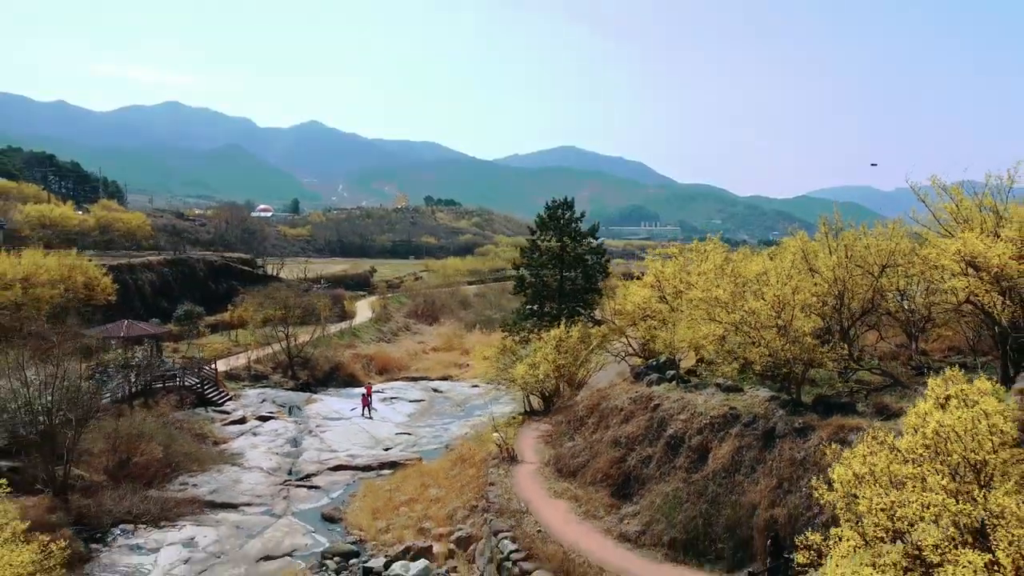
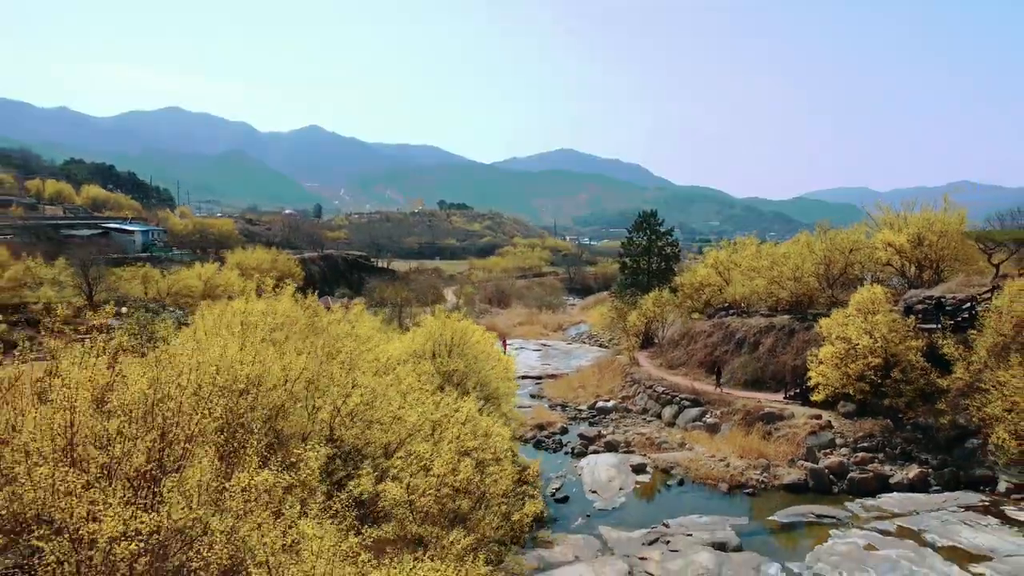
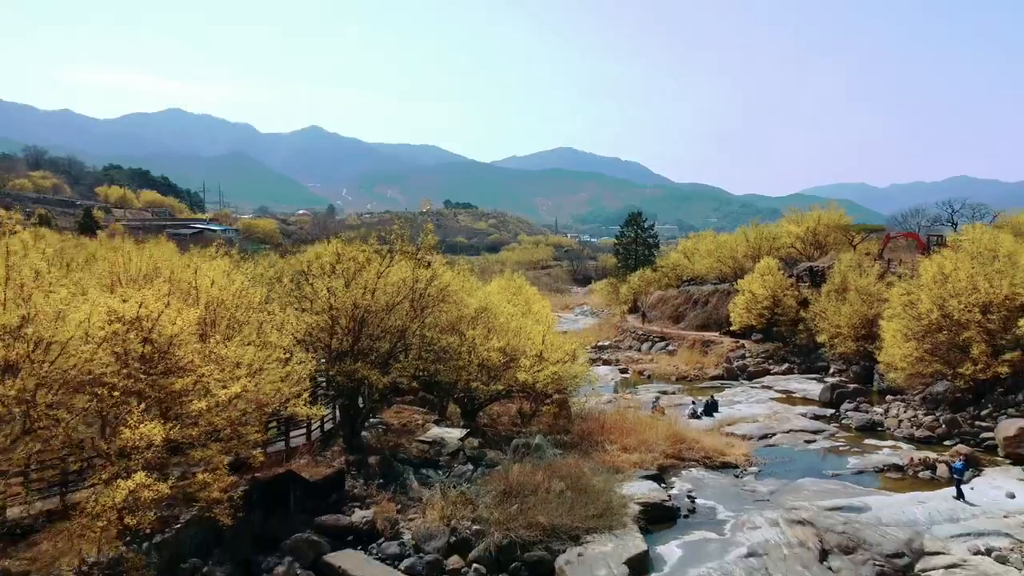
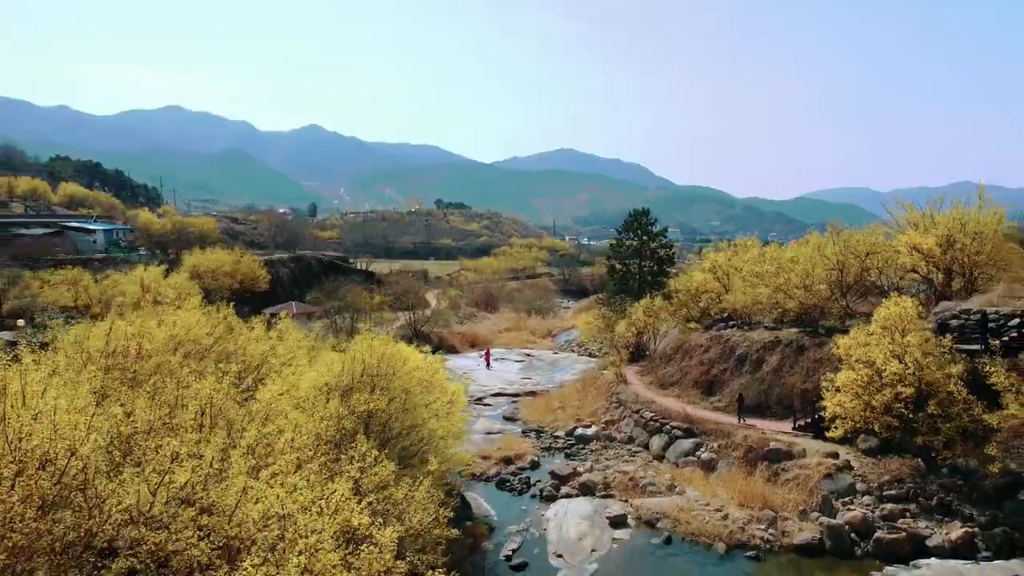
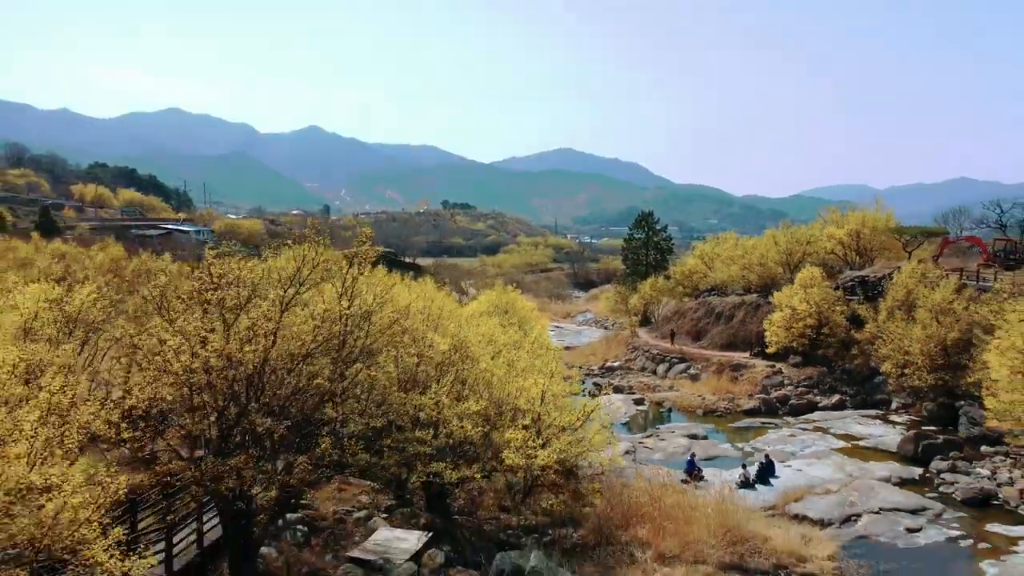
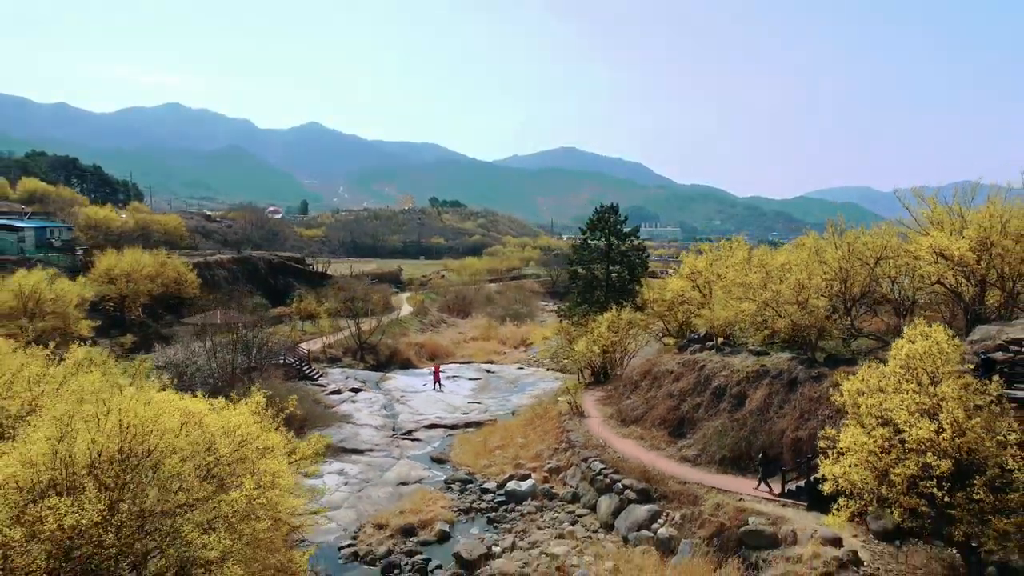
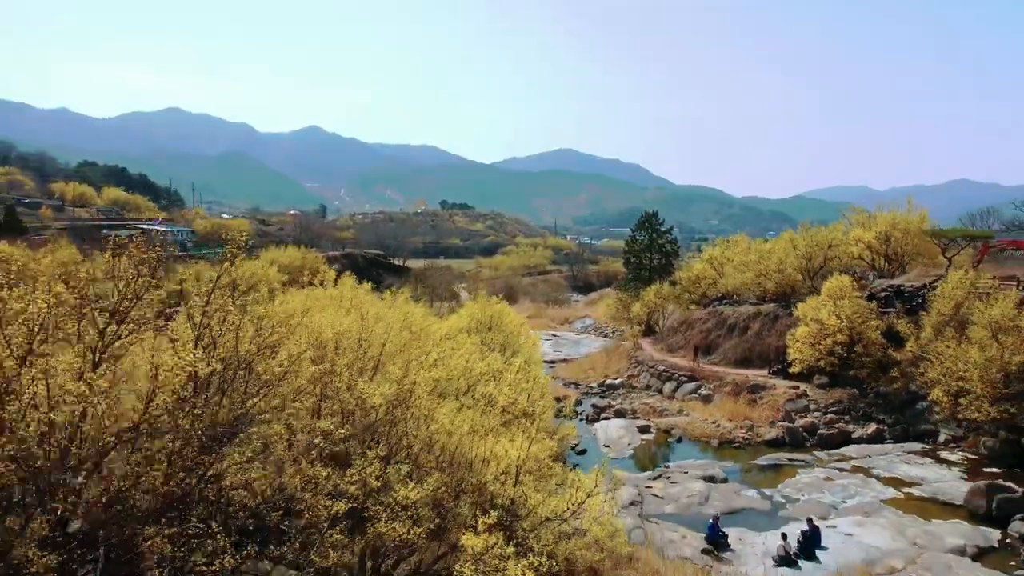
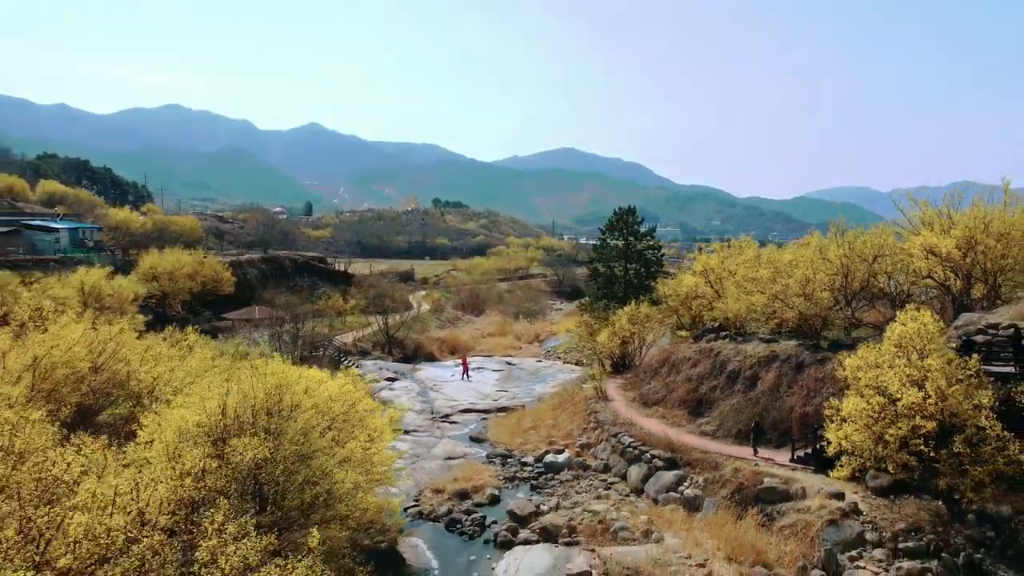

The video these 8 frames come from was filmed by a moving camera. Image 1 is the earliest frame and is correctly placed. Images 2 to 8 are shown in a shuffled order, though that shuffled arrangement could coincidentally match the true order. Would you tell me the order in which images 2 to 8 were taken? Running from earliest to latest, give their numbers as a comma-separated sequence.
6, 8, 4, 2, 7, 5, 3
